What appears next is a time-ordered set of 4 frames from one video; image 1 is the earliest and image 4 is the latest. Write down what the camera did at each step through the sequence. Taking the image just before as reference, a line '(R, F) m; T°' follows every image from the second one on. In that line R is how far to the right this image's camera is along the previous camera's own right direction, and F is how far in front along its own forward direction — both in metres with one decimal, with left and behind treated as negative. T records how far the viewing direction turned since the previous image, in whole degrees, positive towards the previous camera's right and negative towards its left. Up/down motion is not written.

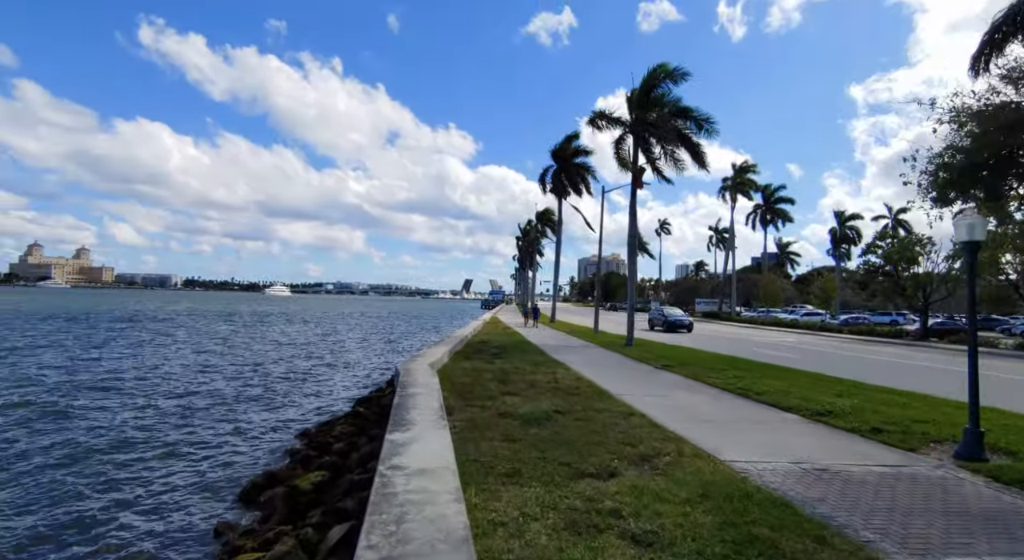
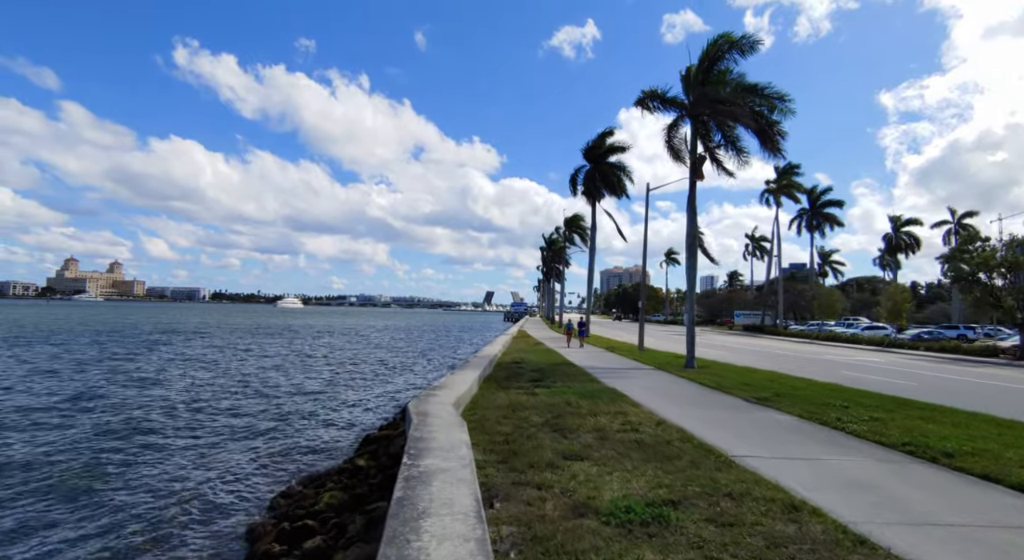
(-0.5, +3.1) m; -2°
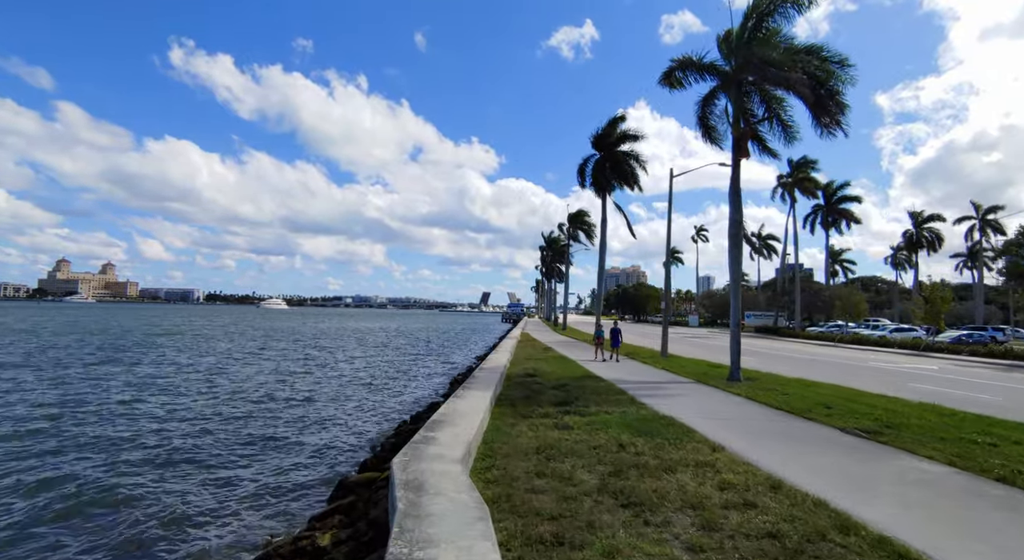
(-0.4, +2.8) m; 0°
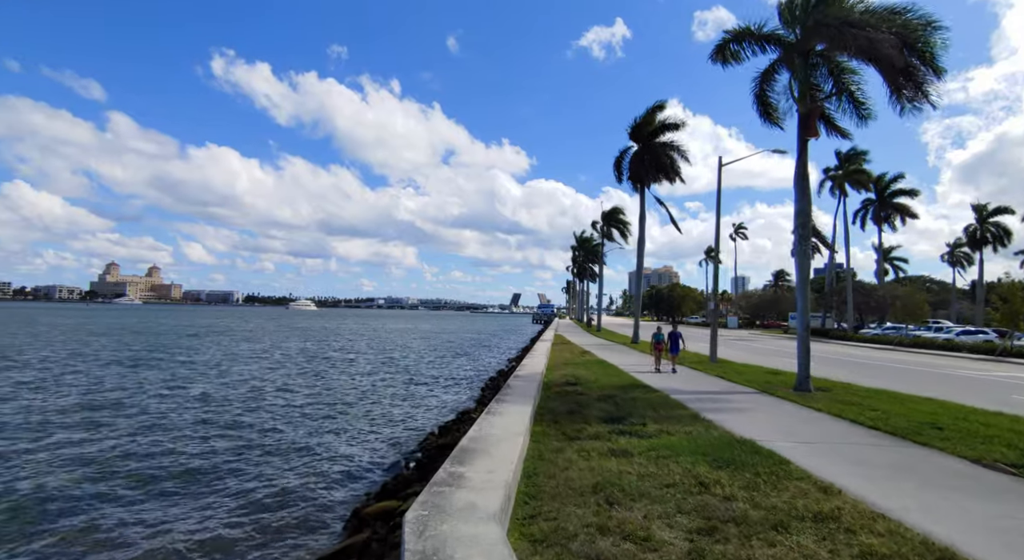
(-0.2, +1.4) m; -3°
